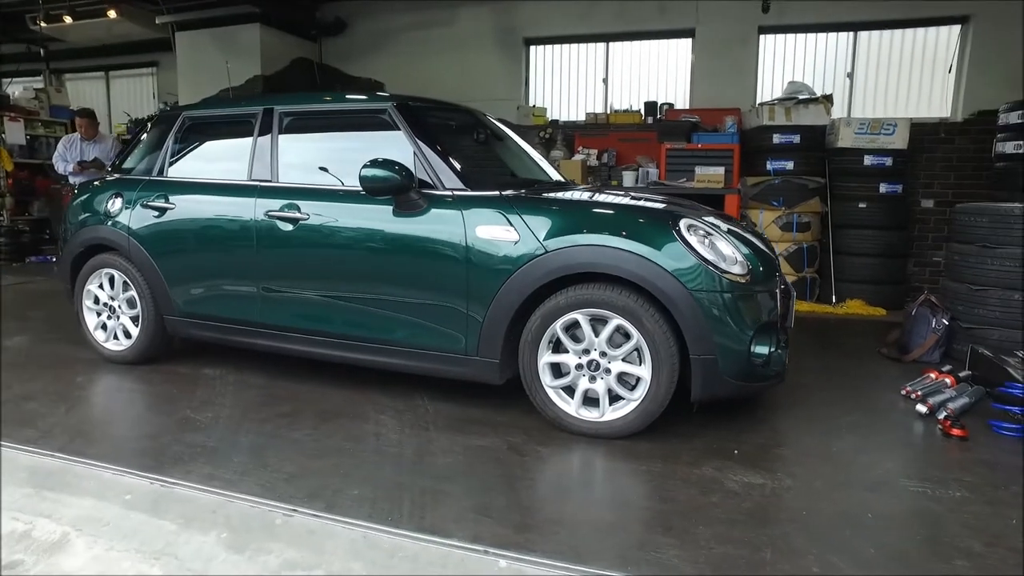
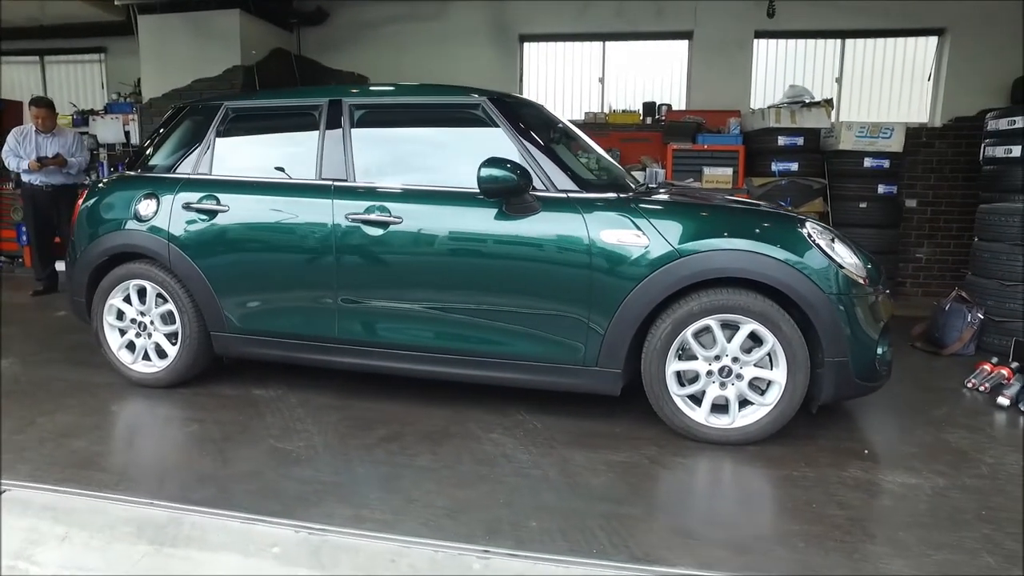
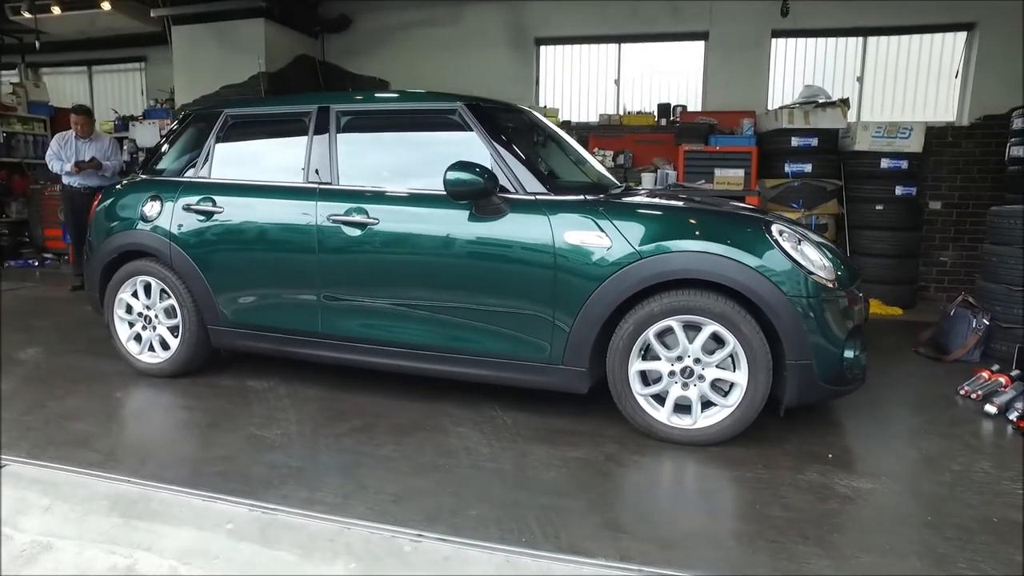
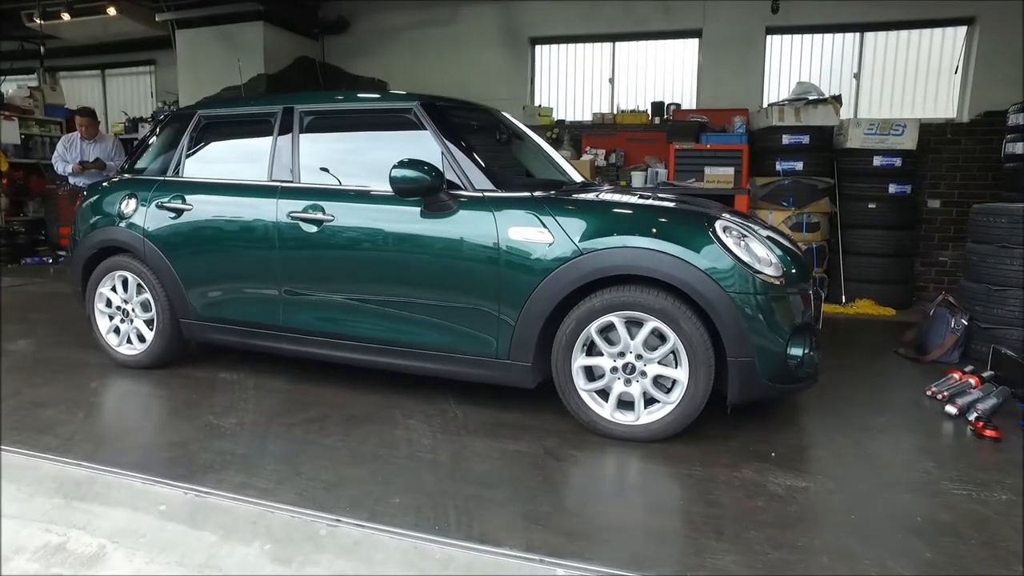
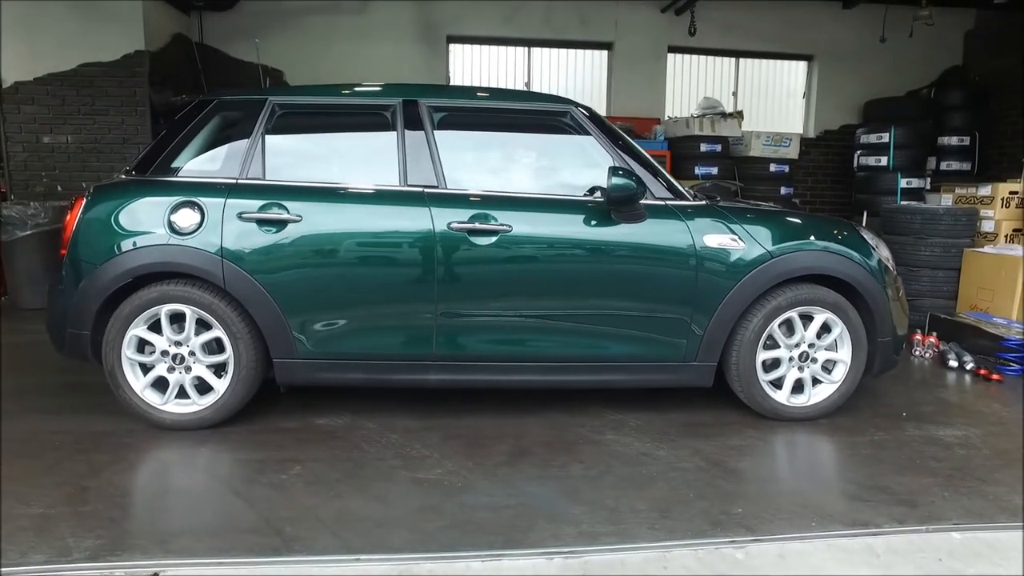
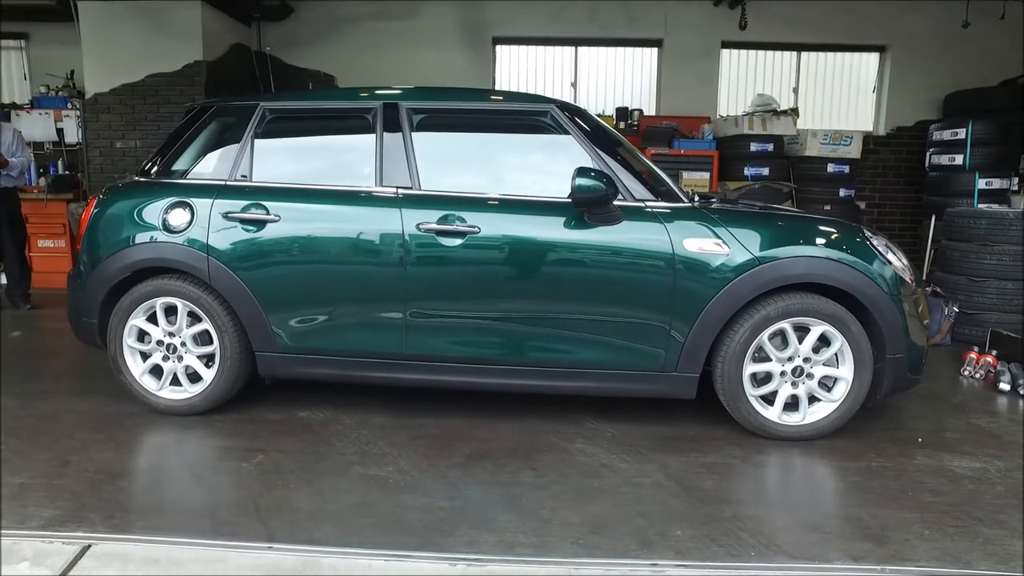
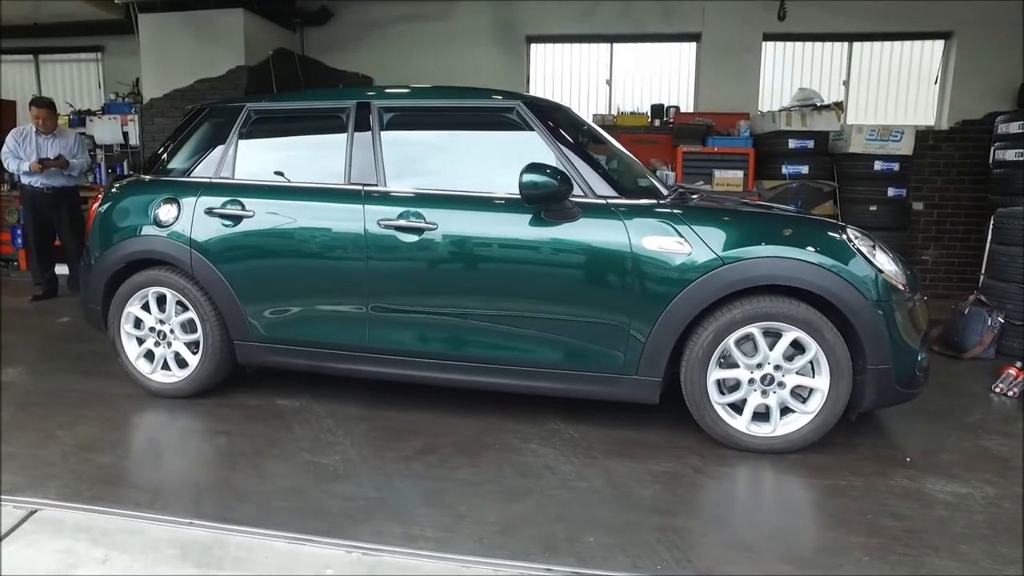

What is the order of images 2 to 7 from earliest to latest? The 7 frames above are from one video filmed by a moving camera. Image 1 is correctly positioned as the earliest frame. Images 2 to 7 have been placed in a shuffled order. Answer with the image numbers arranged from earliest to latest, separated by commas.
4, 3, 2, 7, 6, 5
